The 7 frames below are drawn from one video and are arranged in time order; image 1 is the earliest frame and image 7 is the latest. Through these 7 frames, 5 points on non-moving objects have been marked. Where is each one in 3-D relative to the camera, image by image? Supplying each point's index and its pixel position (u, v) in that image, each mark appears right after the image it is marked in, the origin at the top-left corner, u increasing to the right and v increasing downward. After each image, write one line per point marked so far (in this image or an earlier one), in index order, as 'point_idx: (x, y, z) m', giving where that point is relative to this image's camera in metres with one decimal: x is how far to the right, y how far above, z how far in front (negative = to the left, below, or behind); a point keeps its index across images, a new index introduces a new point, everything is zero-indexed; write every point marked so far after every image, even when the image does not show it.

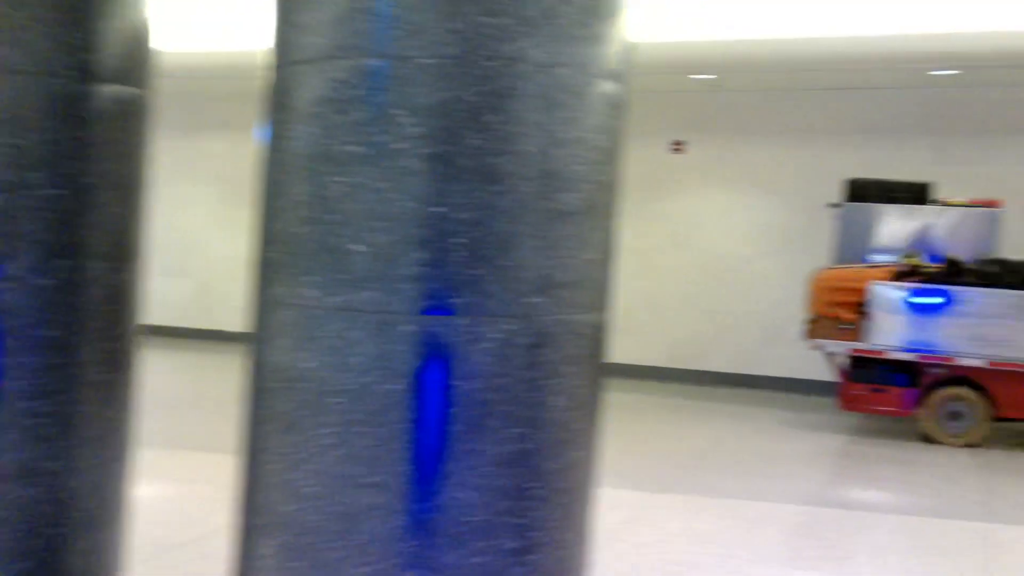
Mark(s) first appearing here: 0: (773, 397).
0: (+2.0, -0.8, +7.4) m
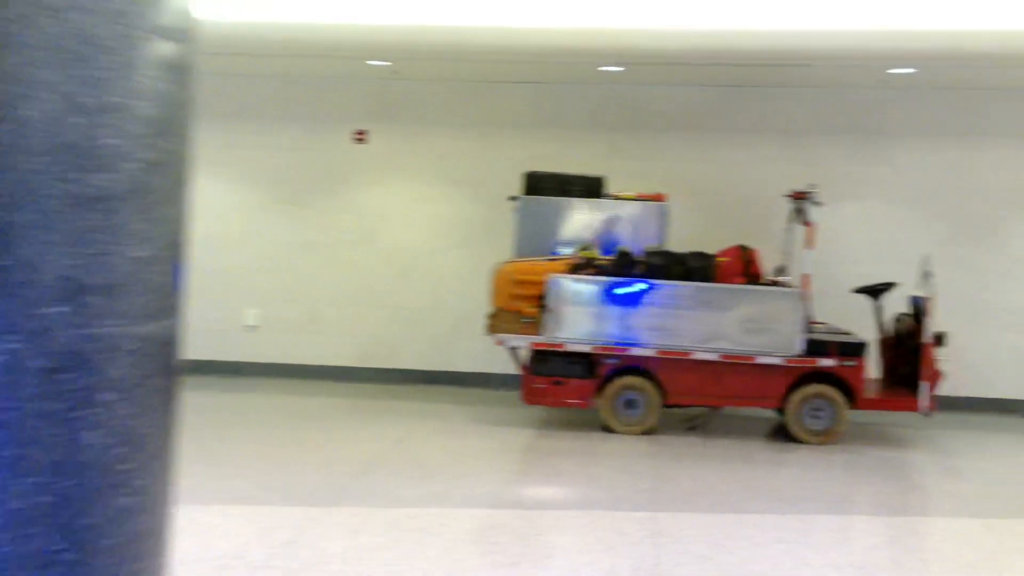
0: (-0.4, -0.8, +7.3) m
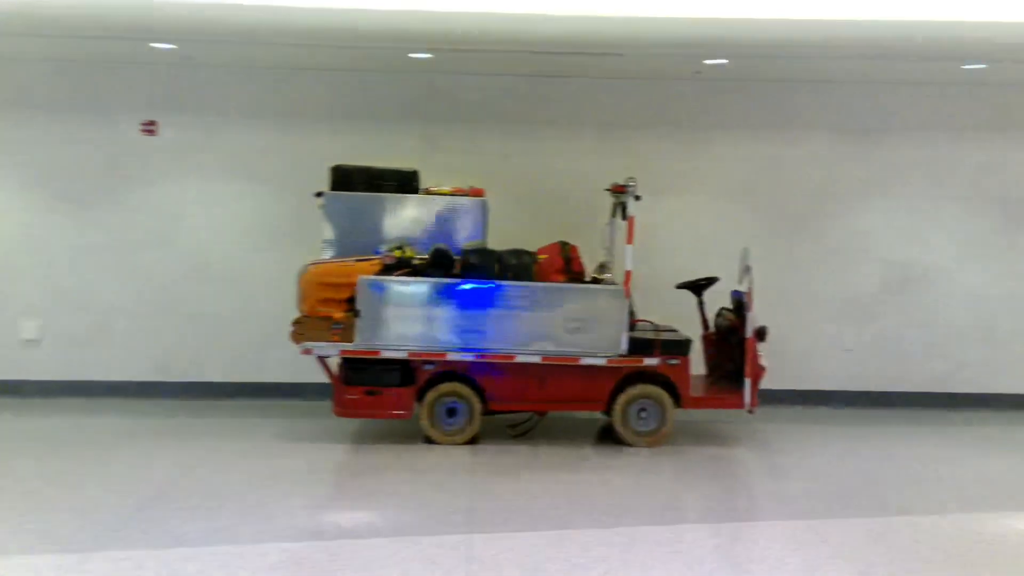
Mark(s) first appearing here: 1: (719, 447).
0: (-1.7, -0.8, +6.7) m
1: (+1.2, -0.9, +5.8) m
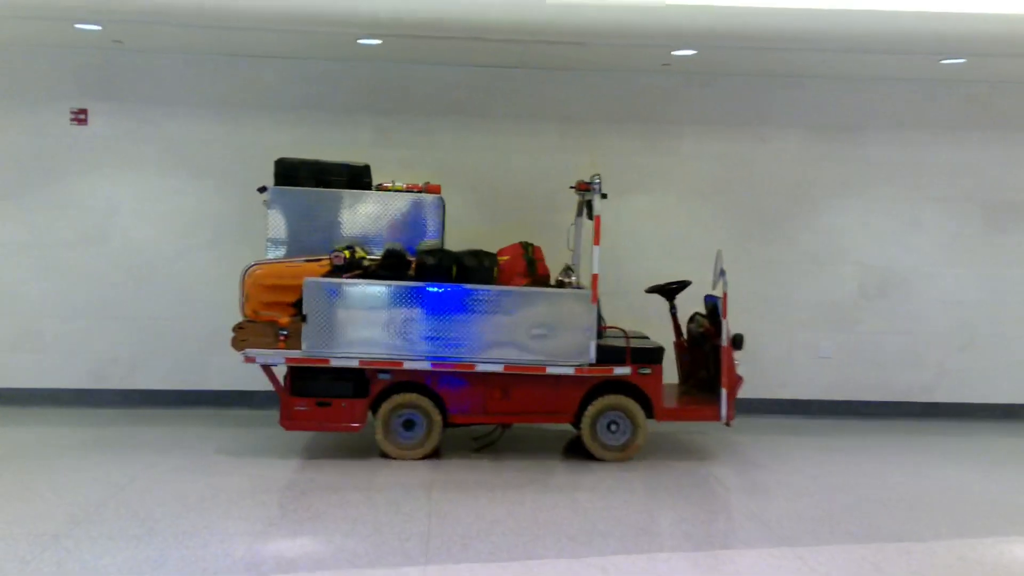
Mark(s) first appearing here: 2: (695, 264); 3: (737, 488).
0: (-1.9, -0.8, +6.3) m
1: (+1.0, -1.0, +5.4) m
2: (+1.3, +0.2, +6.7) m
3: (+1.1, -1.0, +4.9) m
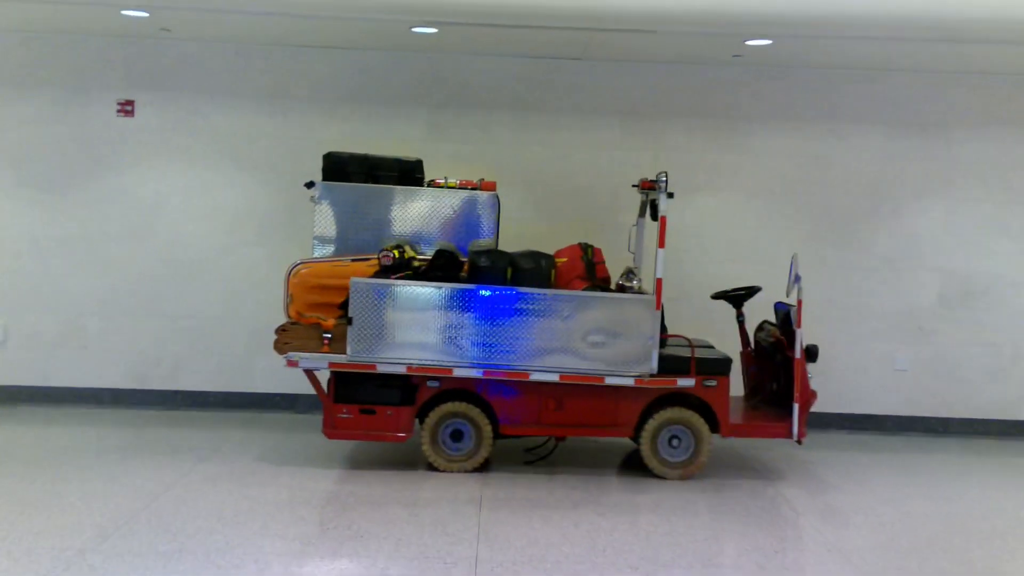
0: (-1.6, -0.8, +6.1) m
1: (+1.3, -1.0, +5.1) m
2: (+1.6, +0.1, +6.3) m
3: (+1.4, -1.0, +4.6) m
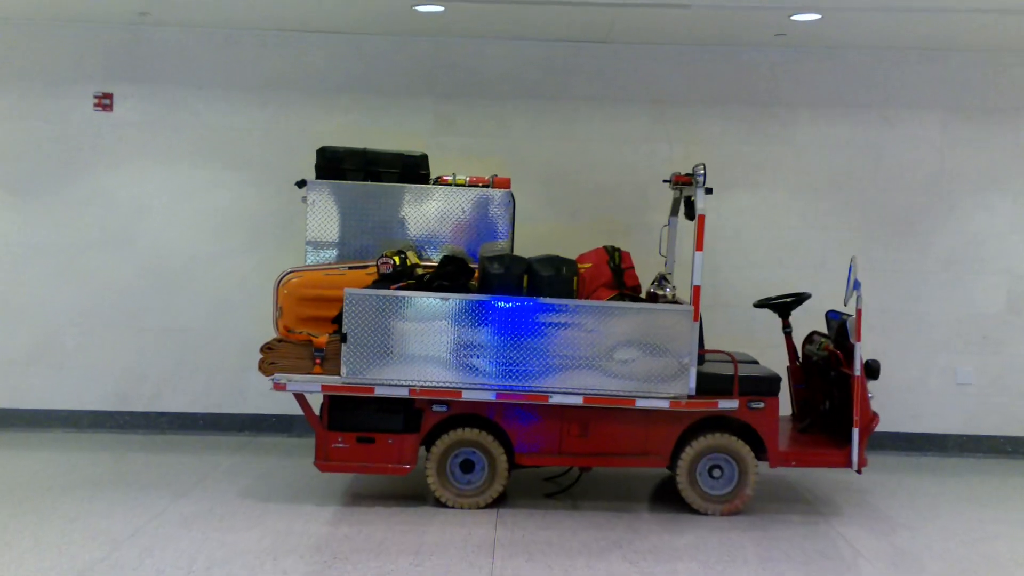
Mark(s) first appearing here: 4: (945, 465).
0: (-1.5, -0.9, +5.5) m
1: (+1.4, -1.0, +4.4) m
2: (+1.7, +0.1, +5.7) m
3: (+1.5, -1.1, +3.9) m
4: (+2.5, -1.0, +5.6) m
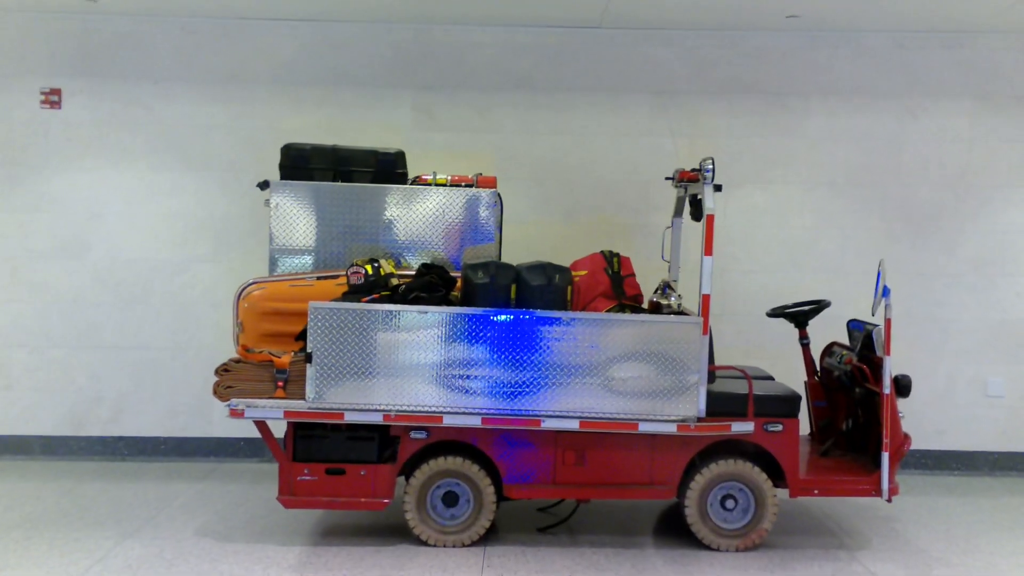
0: (-1.5, -0.9, +5.0) m
1: (+1.3, -1.1, +3.9) m
2: (+1.7, +0.1, +5.2) m
3: (+1.4, -1.1, +3.5) m
4: (+2.4, -1.0, +5.1) m
